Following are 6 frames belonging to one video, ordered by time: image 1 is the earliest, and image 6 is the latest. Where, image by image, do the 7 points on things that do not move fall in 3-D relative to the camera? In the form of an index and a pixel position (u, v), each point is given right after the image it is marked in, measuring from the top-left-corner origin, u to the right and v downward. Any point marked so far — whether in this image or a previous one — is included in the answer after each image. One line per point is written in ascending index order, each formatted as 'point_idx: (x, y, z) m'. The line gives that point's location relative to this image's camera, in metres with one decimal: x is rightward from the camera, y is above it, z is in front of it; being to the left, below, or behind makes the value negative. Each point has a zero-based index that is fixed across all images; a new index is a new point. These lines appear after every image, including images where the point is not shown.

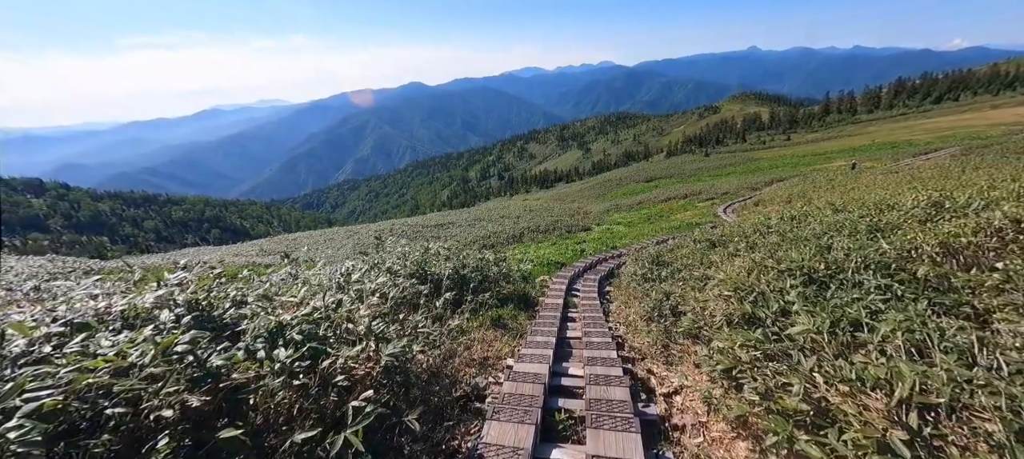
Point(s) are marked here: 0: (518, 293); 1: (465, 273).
0: (+0.2, -2.3, +12.6) m
1: (-1.4, -1.4, +11.7) m
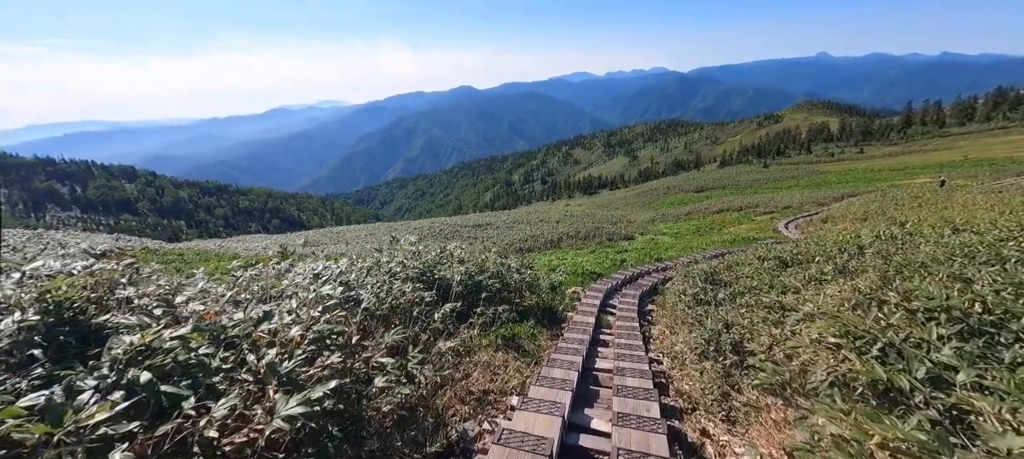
0: (+0.9, -2.3, +10.9) m
1: (-0.8, -1.3, +10.1) m
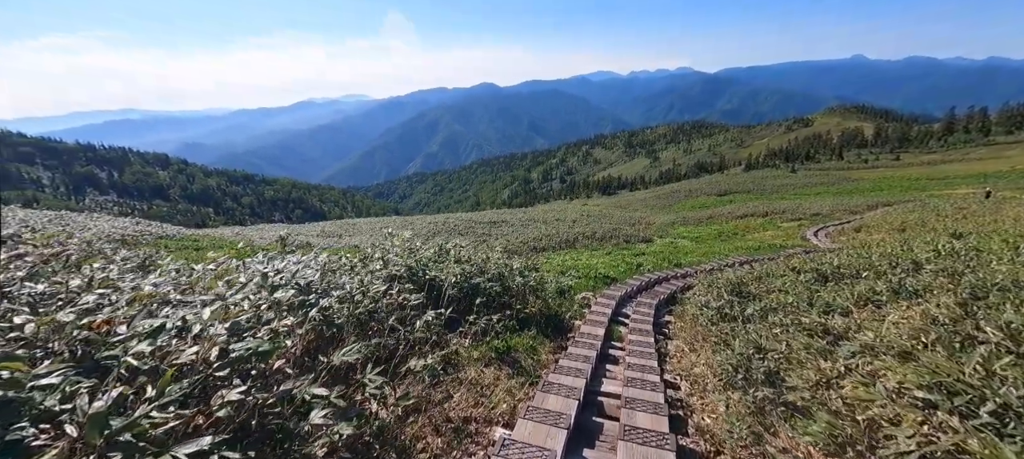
0: (+0.9, -2.3, +9.9) m
1: (-0.7, -1.3, +9.2) m
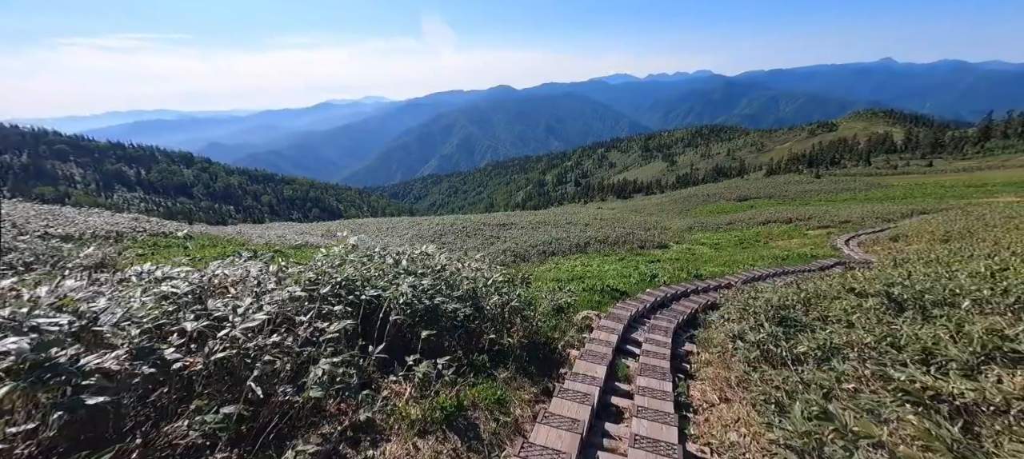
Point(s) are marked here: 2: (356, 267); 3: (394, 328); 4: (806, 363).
0: (+0.4, -2.4, +7.7) m
1: (-1.2, -1.4, +7.1) m
2: (-3.1, -0.7, +7.6) m
3: (-2.0, -1.7, +6.5) m
4: (+5.1, -2.3, +6.6) m
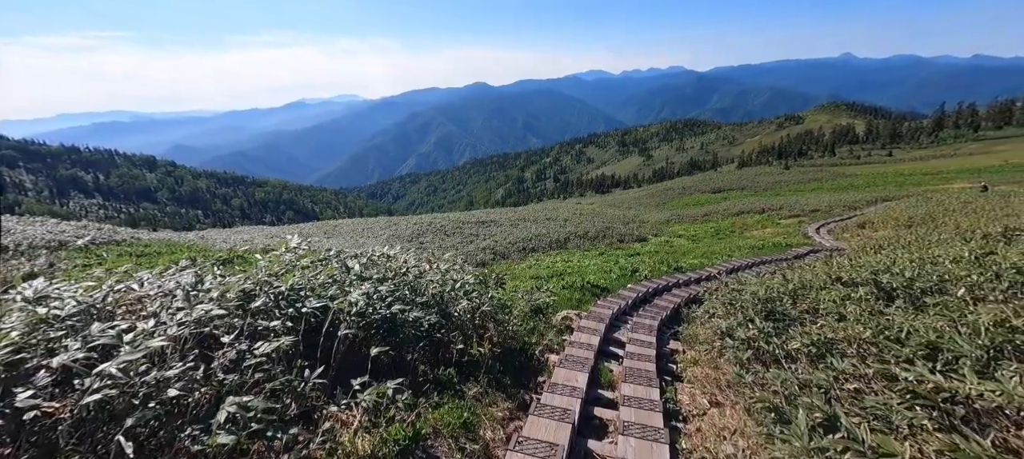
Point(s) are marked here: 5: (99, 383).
0: (-0.1, -2.4, +7.0) m
1: (-1.7, -1.3, +6.3) m
2: (-3.7, -0.7, +6.7) m
3: (-2.5, -1.7, +5.6) m
4: (+4.6, -2.1, +6.1) m
5: (-3.5, -1.3, +3.2) m
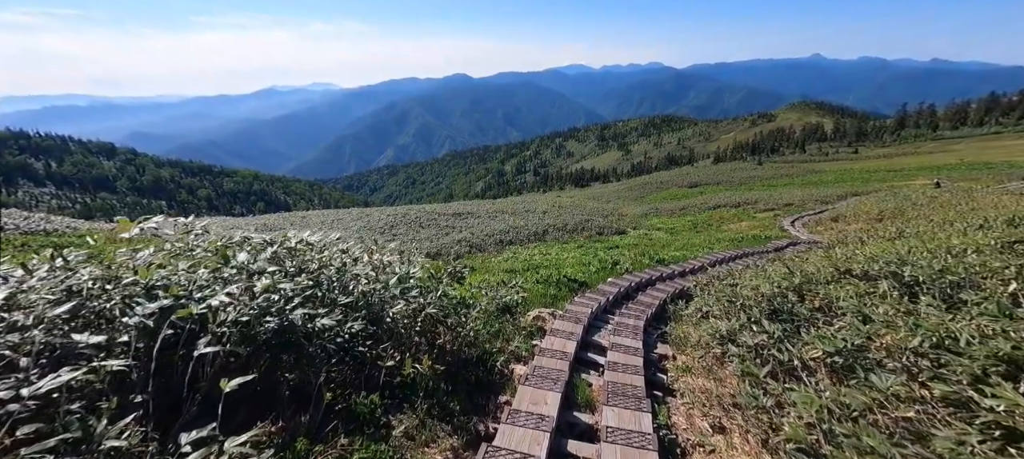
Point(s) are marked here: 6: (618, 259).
0: (-0.7, -2.1, +5.5) m
1: (-2.3, -1.1, +4.7) m
2: (-4.3, -0.4, +5.0) m
3: (-3.1, -1.4, +4.0) m
4: (+4.0, -1.9, +4.8) m
5: (-4.0, -1.1, +1.5) m
6: (+5.3, -1.5, +19.1) m
